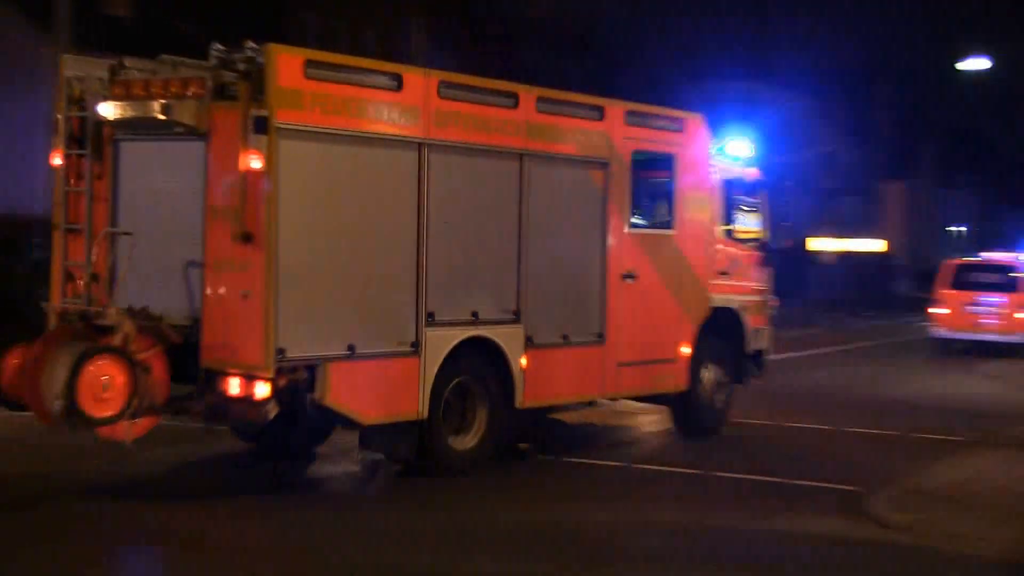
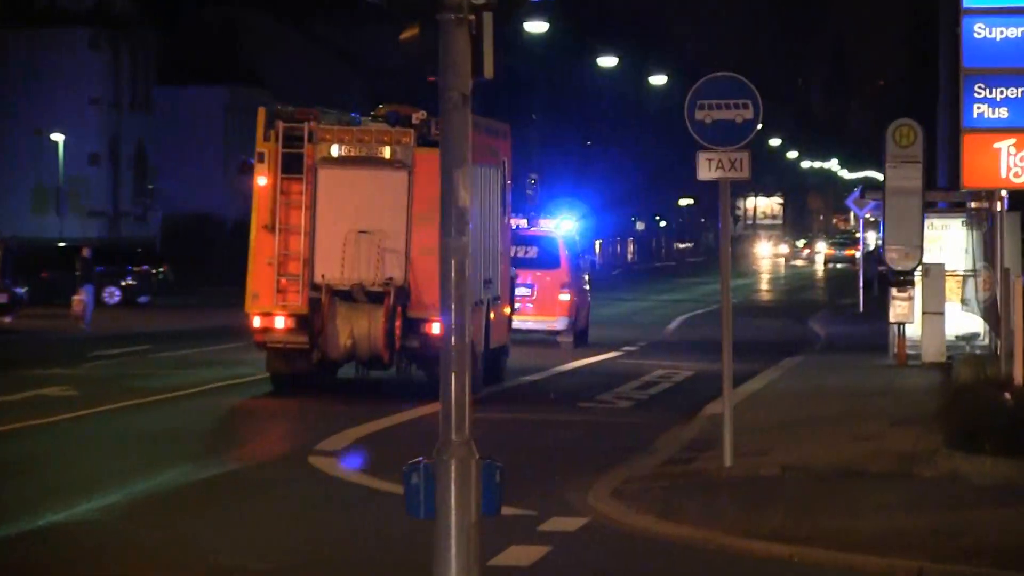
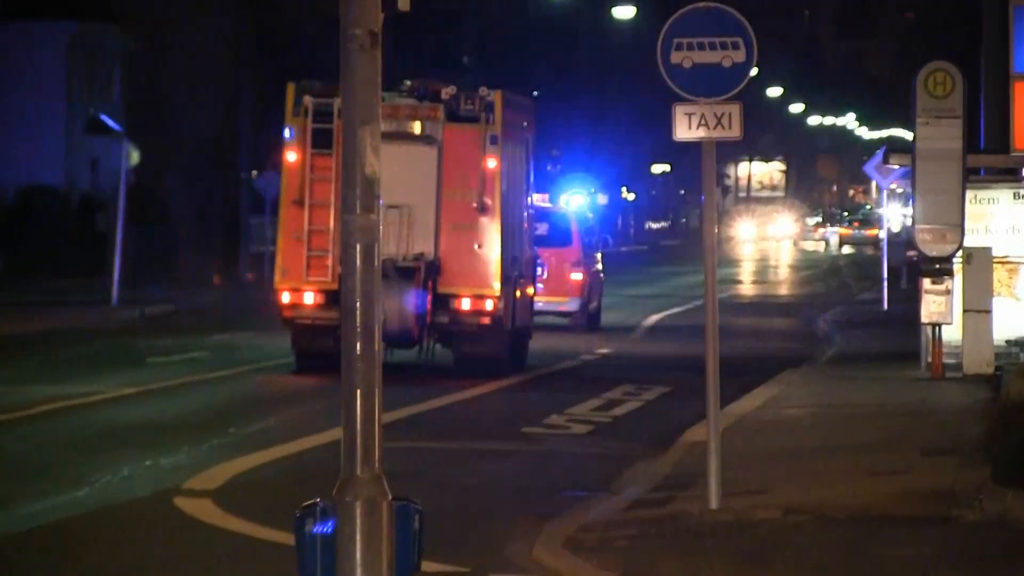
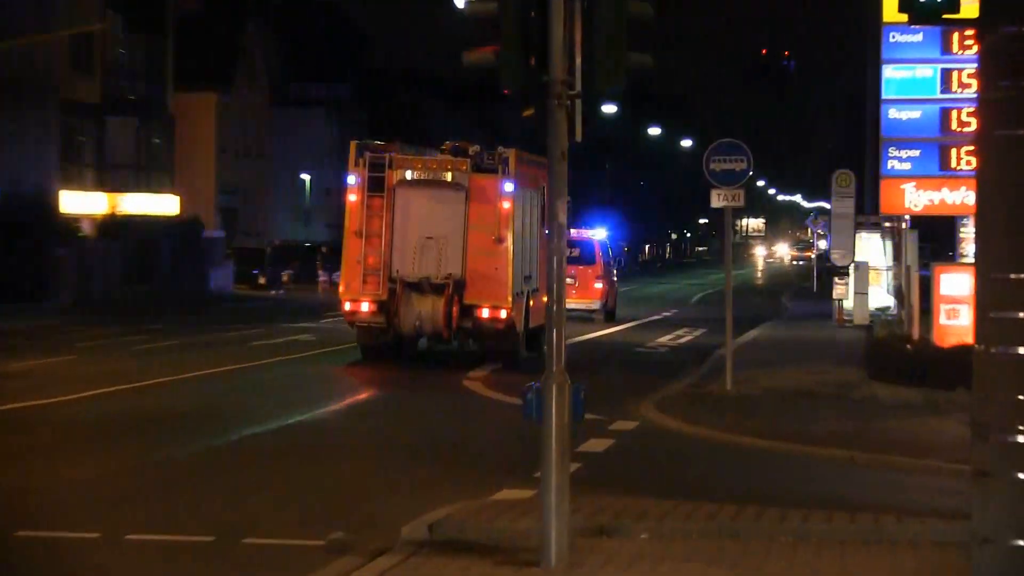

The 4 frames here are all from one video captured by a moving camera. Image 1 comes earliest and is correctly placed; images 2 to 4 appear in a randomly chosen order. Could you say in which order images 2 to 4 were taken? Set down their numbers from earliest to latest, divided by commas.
4, 2, 3
